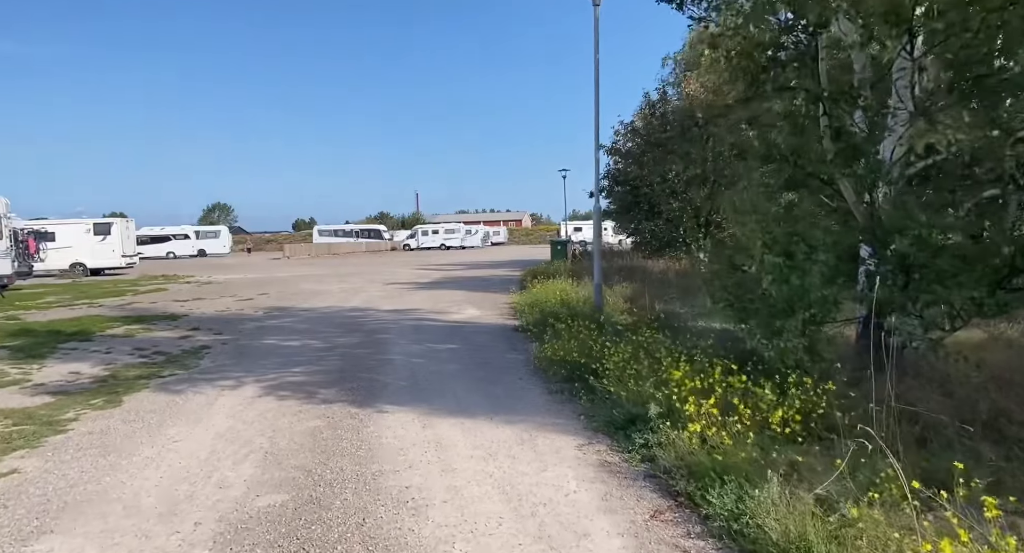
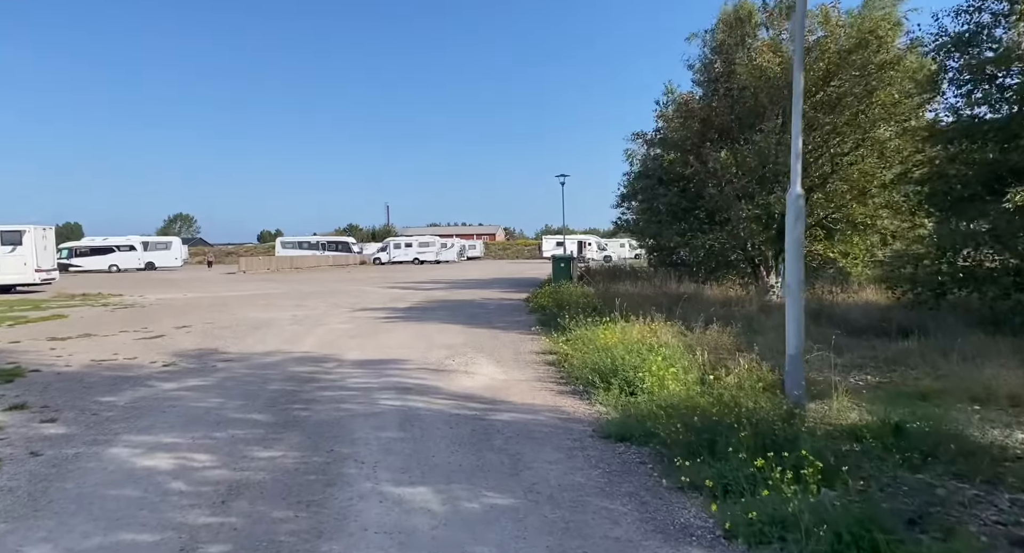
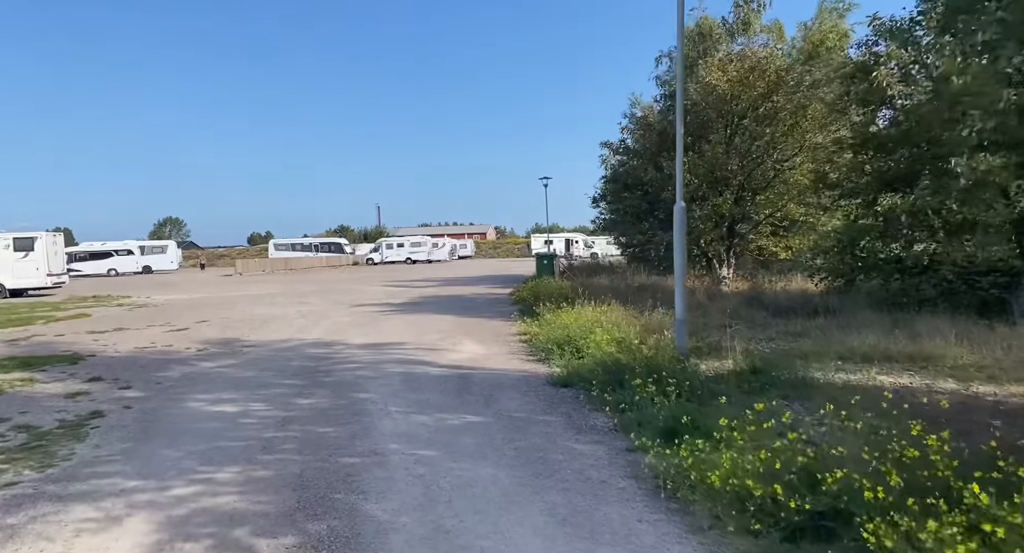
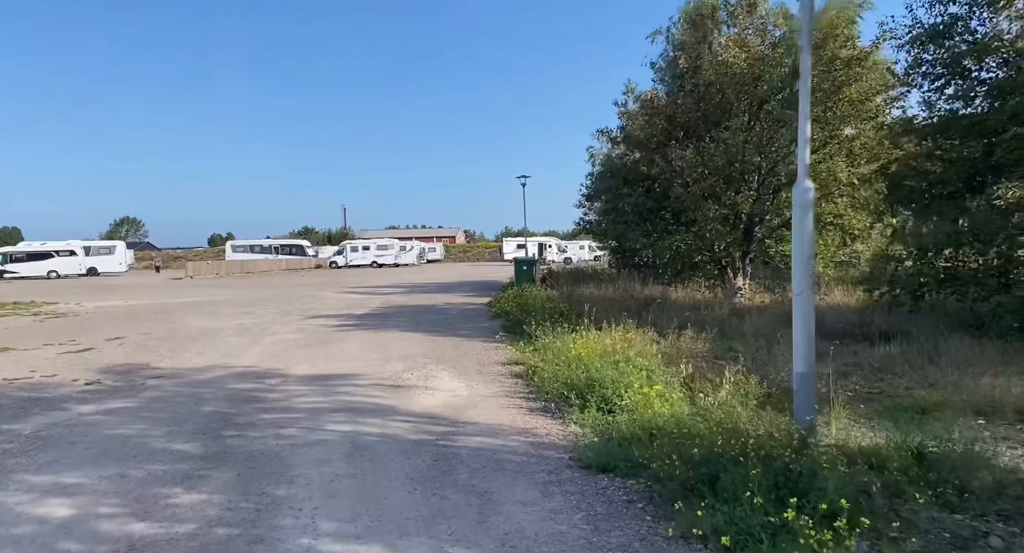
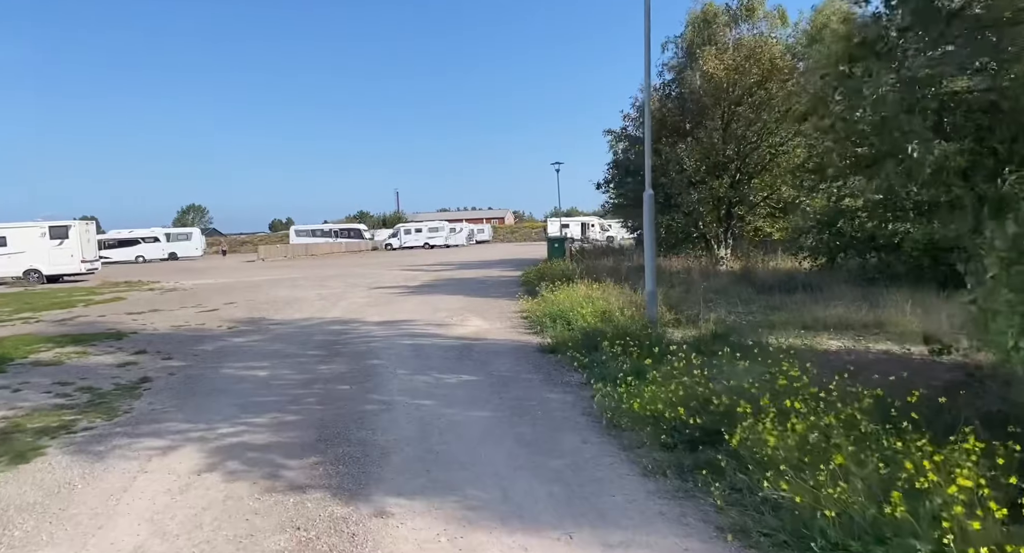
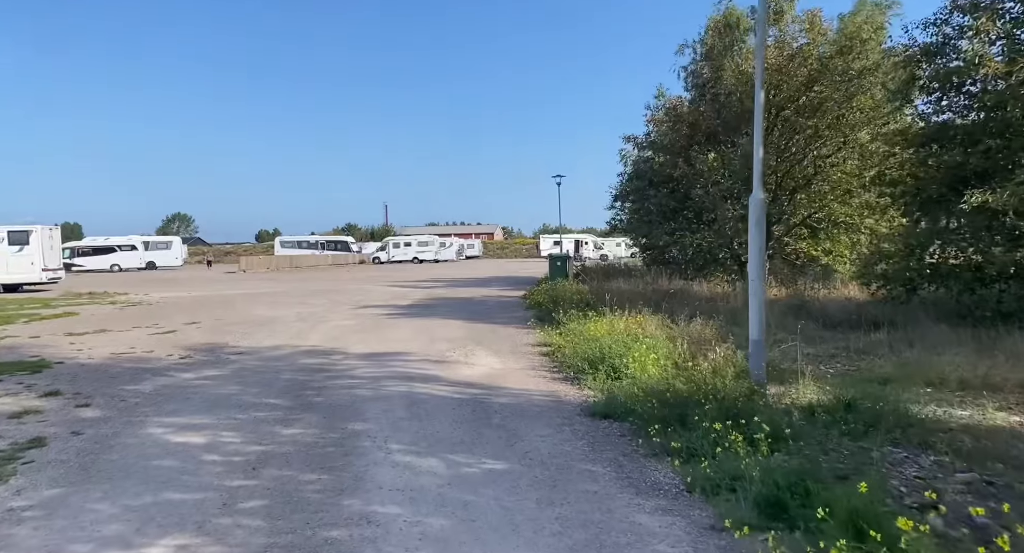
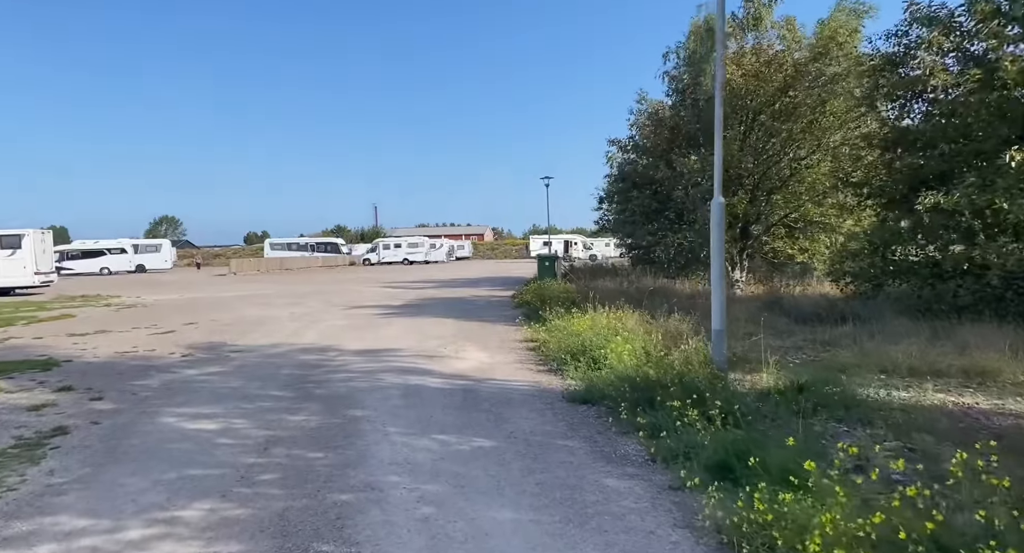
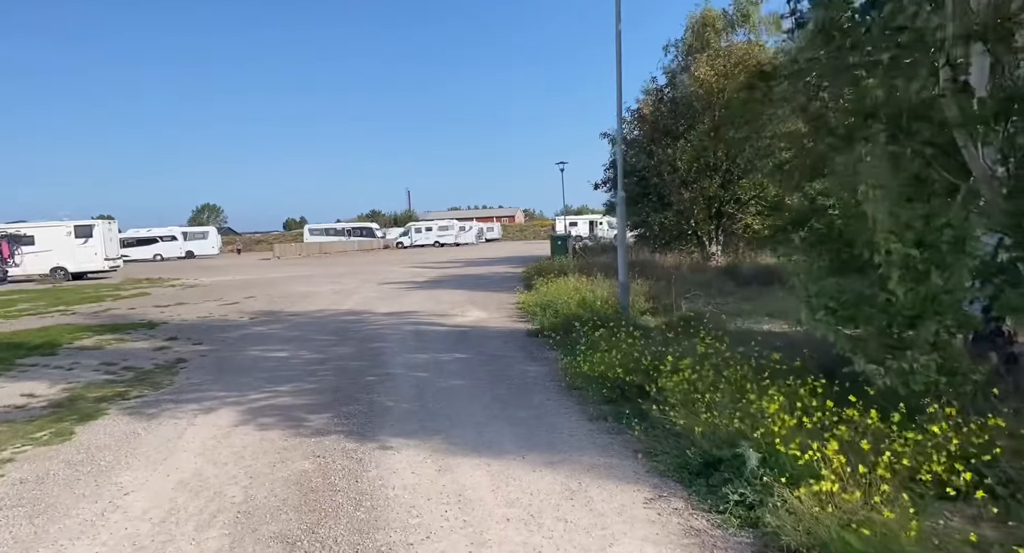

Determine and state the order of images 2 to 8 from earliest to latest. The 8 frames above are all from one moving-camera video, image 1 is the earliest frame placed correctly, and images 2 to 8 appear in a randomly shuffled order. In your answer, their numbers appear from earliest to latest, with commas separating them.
8, 5, 3, 7, 6, 2, 4
